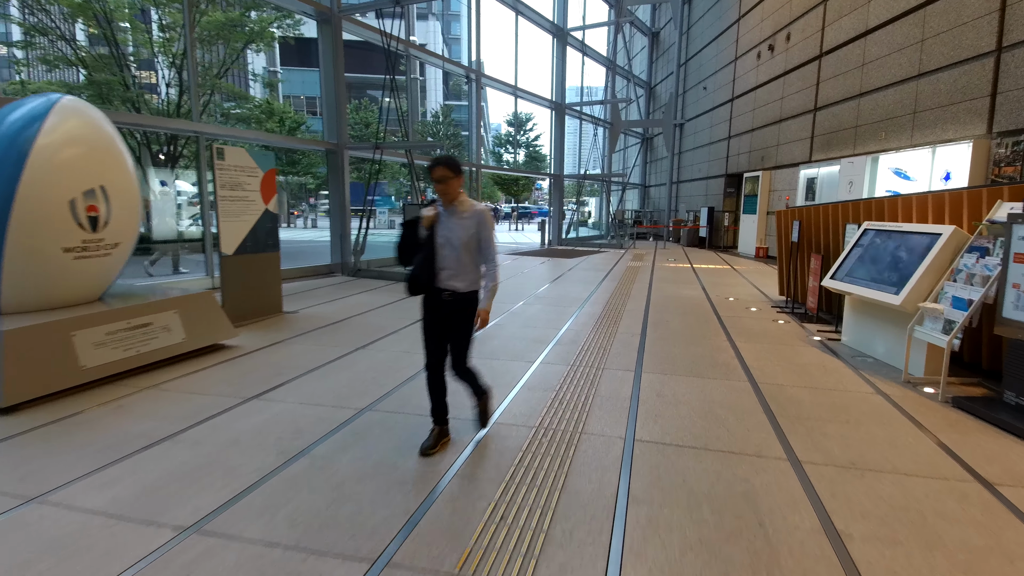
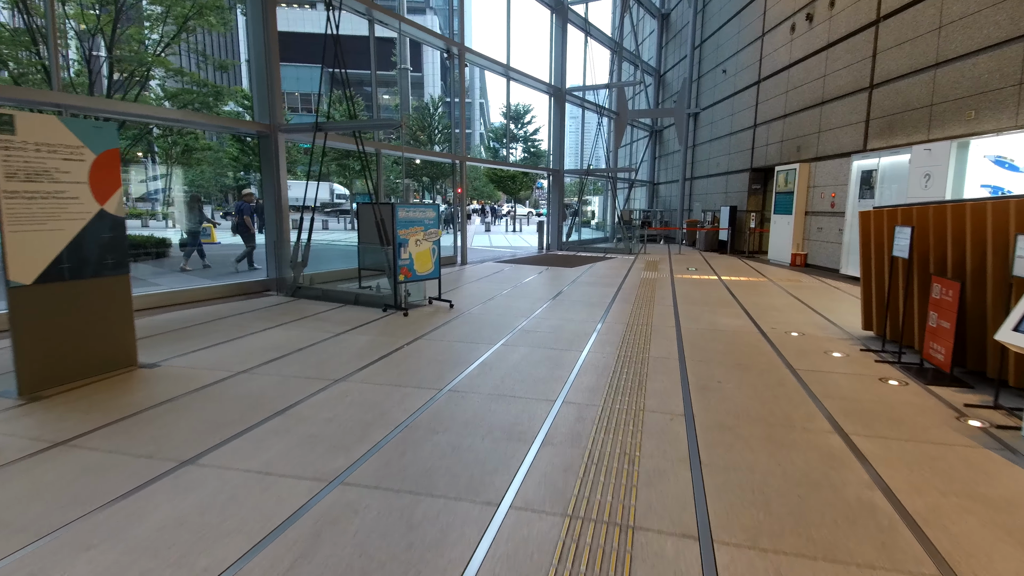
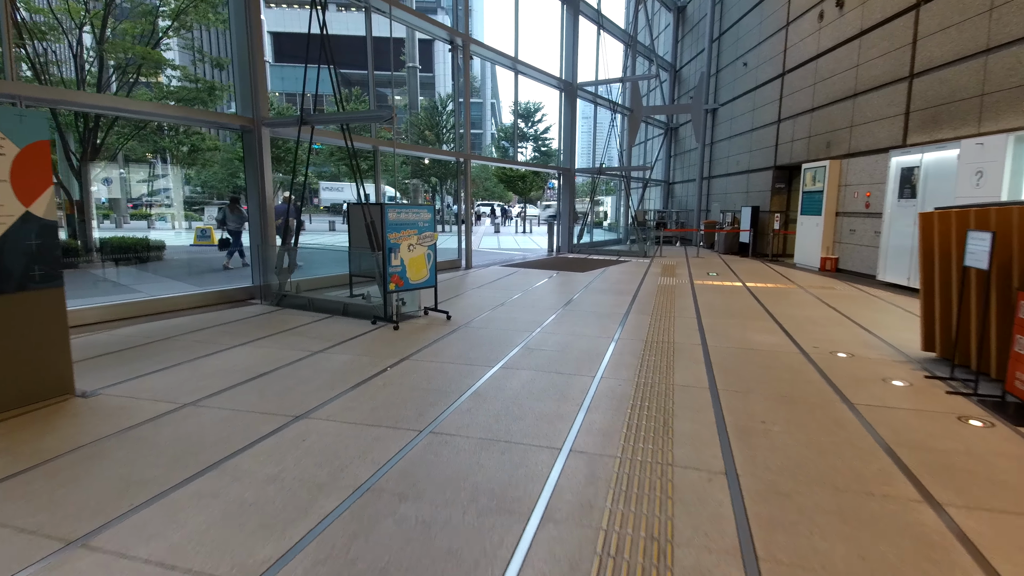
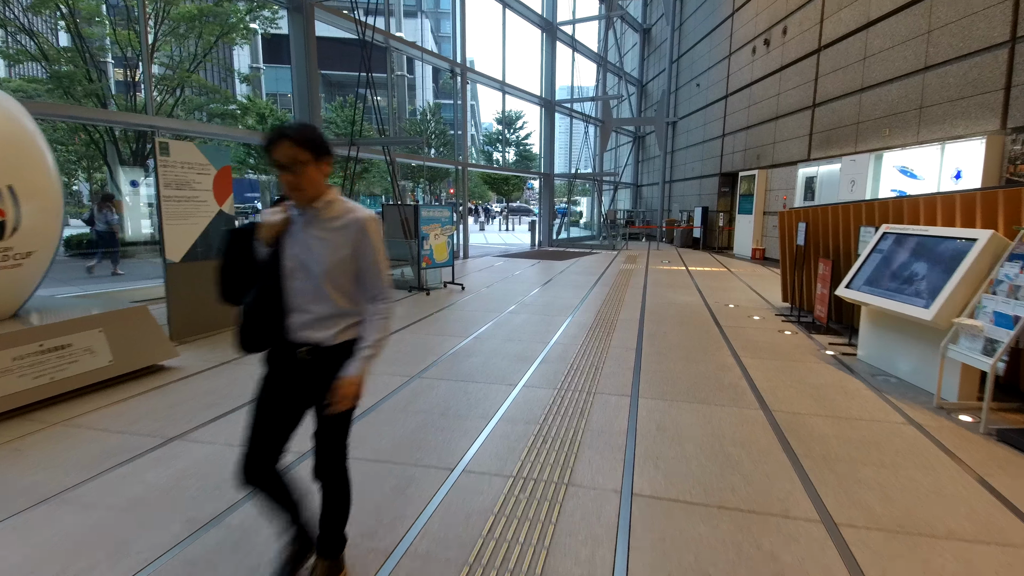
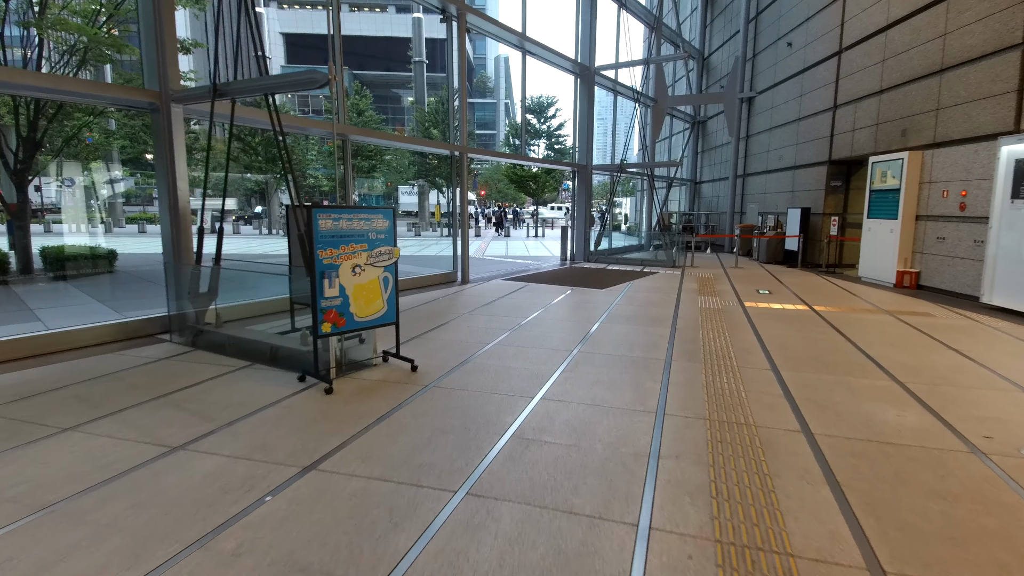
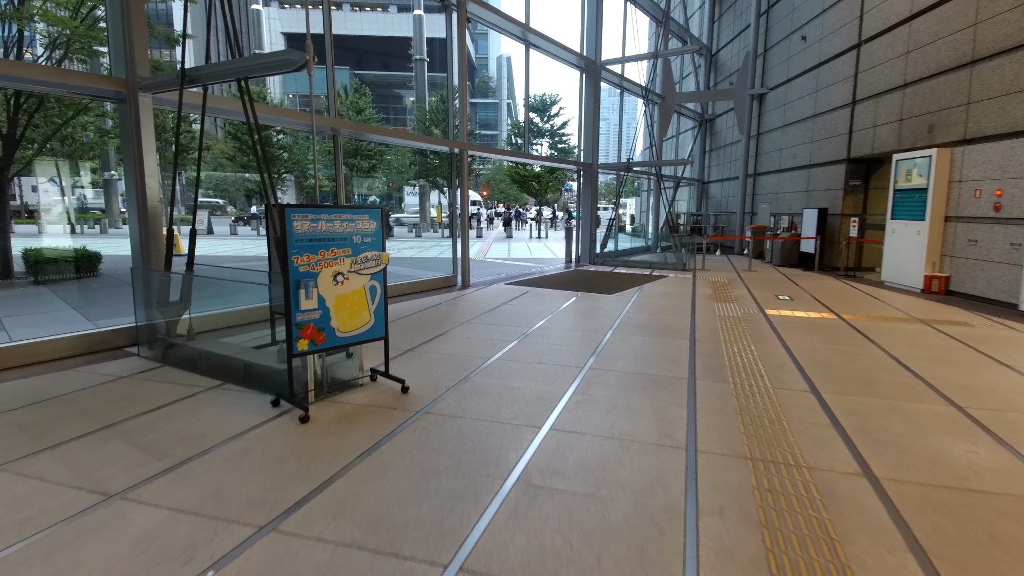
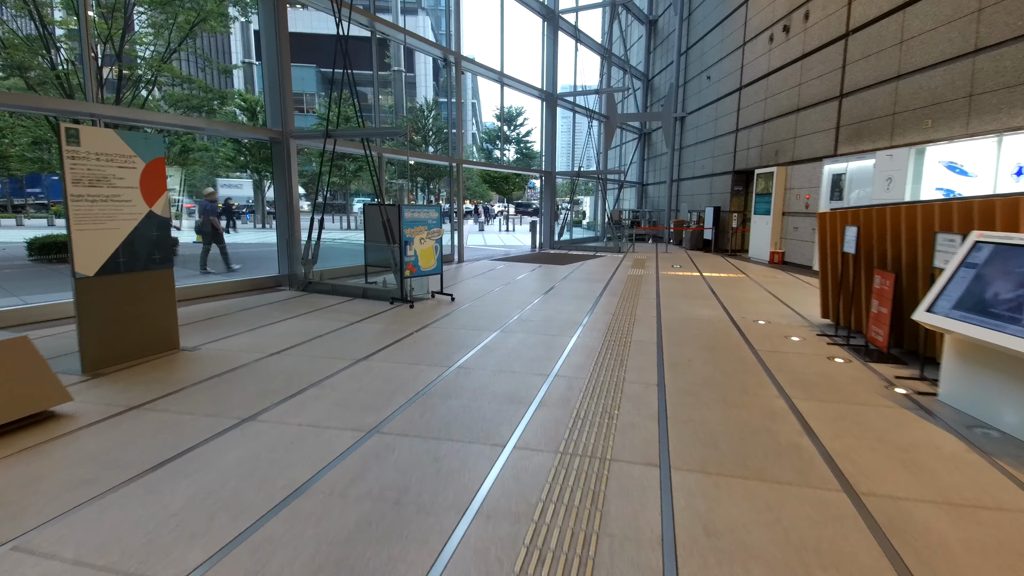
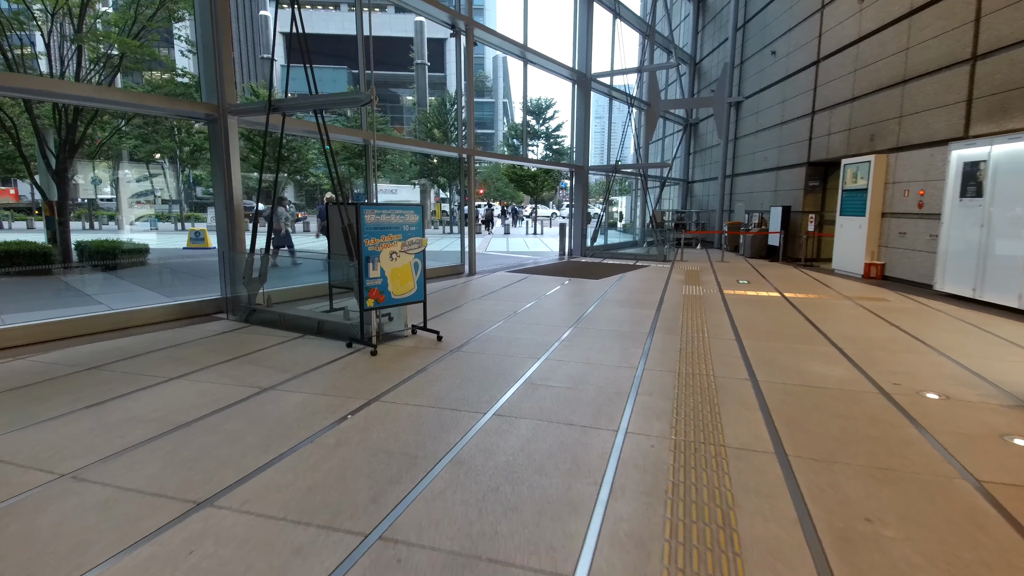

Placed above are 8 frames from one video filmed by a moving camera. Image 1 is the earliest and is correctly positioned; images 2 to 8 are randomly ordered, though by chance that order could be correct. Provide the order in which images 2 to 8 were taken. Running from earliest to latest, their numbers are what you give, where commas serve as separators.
4, 7, 2, 3, 8, 5, 6
